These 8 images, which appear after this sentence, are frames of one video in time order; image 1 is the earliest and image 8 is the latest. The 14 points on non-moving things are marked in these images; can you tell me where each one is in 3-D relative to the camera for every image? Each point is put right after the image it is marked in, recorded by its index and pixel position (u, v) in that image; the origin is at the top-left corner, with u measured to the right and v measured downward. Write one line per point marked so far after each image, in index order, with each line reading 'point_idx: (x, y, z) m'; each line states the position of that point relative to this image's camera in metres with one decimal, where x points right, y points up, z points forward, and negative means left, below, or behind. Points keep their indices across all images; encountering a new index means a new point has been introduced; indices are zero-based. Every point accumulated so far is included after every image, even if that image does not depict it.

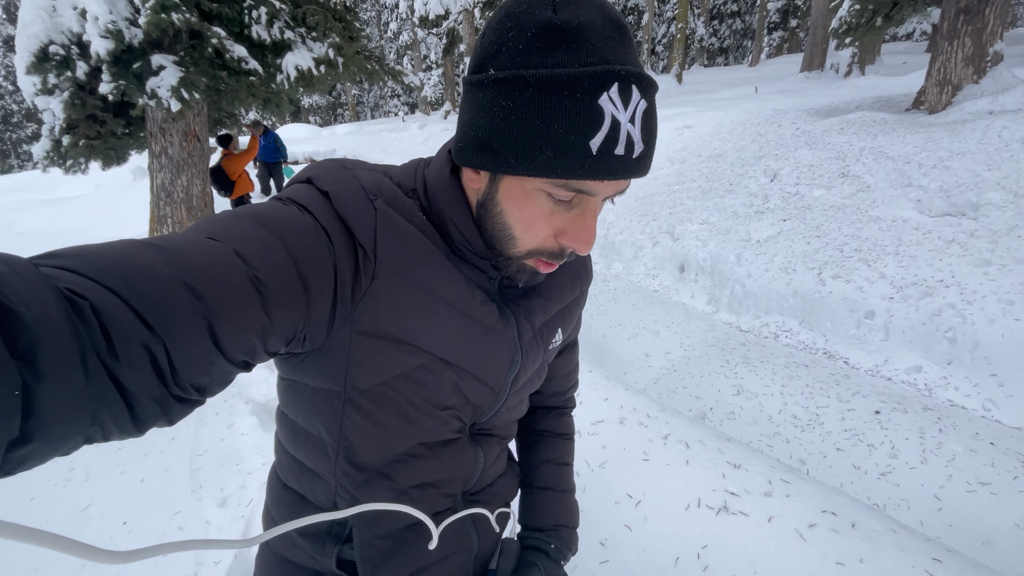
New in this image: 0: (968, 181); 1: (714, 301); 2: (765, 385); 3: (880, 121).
0: (+5.6, +1.3, +5.9) m
1: (+2.5, -0.2, +6.0) m
2: (+2.3, -0.9, +4.4) m
3: (+6.0, +2.7, +7.8) m
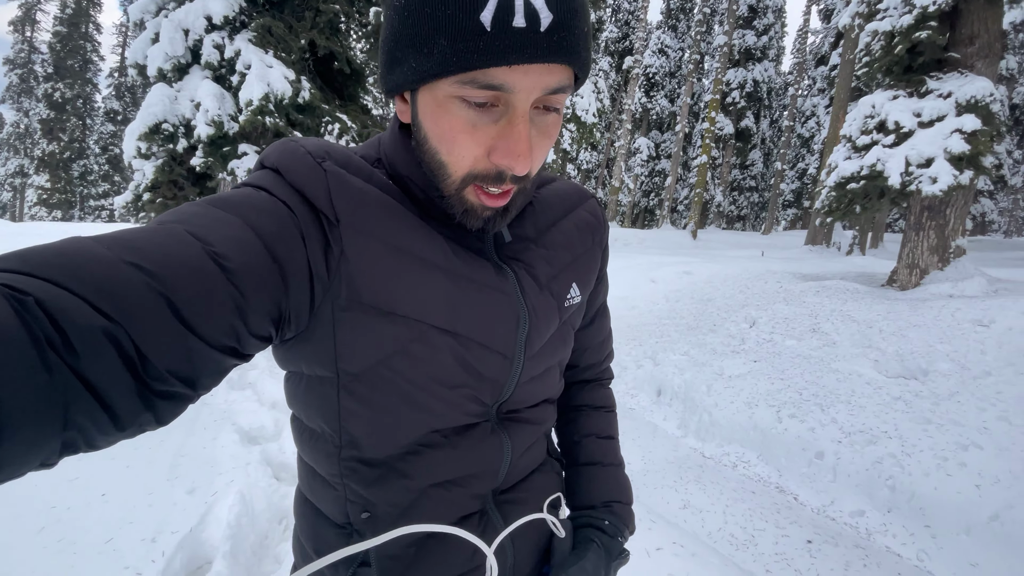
0: (+5.5, -0.8, +6.4) m
1: (+2.3, -1.8, +6.3) m
2: (+1.9, -2.1, +4.6) m
3: (+6.1, -0.1, +8.6) m
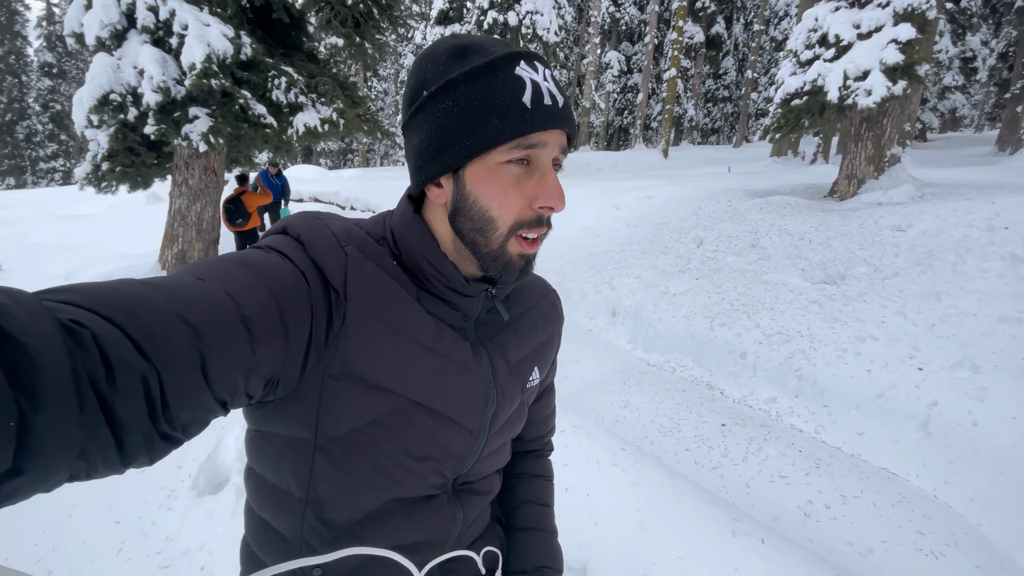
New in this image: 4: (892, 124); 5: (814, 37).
0: (+4.9, +0.5, +7.2) m
1: (+1.8, -0.8, +7.2) m
2: (+1.5, -1.3, +5.4) m
3: (+5.4, +1.6, +9.3) m
4: (+7.3, +3.2, +9.3) m
5: (+5.9, +4.9, +9.5) m
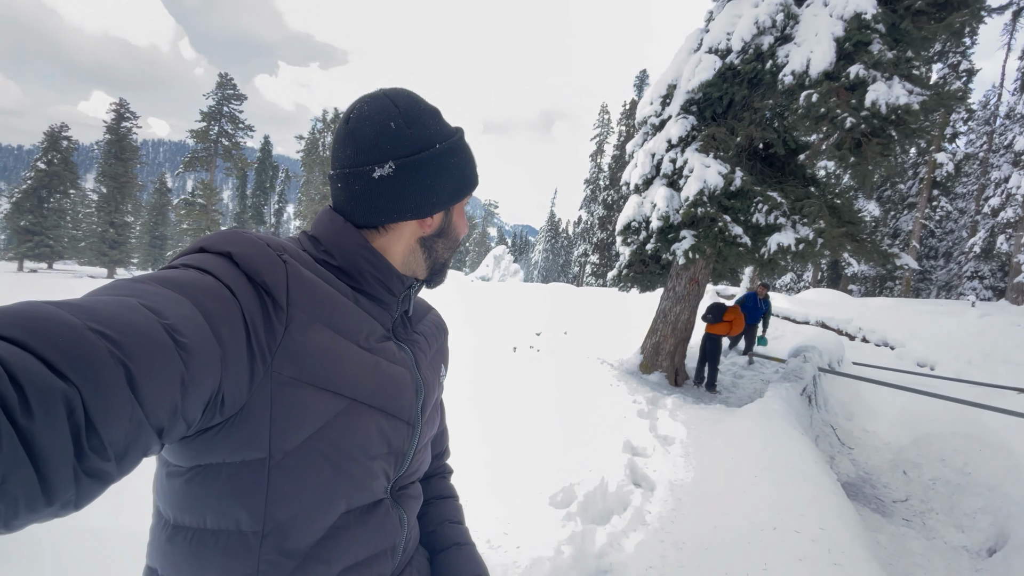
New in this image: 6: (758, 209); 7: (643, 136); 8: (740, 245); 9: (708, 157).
0: (+7.9, -1.9, +0.6) m
1: (+5.8, -2.8, +3.1) m
2: (+4.2, -2.8, +2.3) m
3: (+10.1, -1.4, +1.4) m
4: (+11.6, -0.1, 0.0) m
5: (+11.5, +1.7, +1.4) m
6: (+4.0, +1.3, +7.9) m
7: (+2.8, +3.2, +10.1) m
8: (+3.7, +0.7, +7.9) m
9: (+3.3, +2.2, +8.1) m
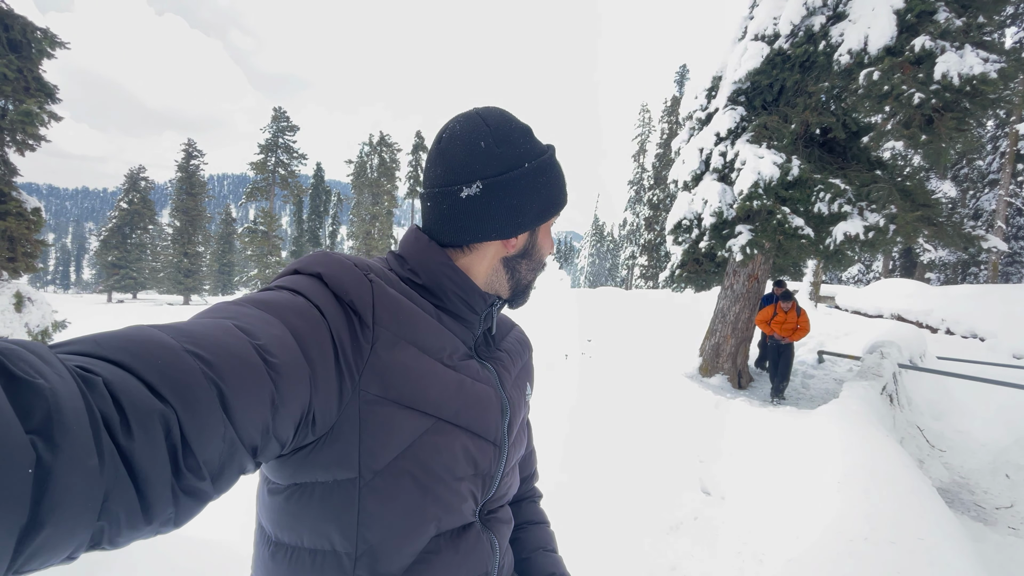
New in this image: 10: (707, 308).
0: (+8.0, -1.5, -0.2) m
1: (+6.2, -2.5, +2.4) m
2: (+4.5, -2.6, +1.8) m
3: (+10.3, -0.9, +0.4) m
4: (+11.6, +0.5, -1.2) m
5: (+11.5, +2.3, +0.3) m
6: (+4.8, +1.4, +7.5) m
7: (+3.7, +3.2, +9.8) m
8: (+4.5, +0.8, +7.5) m
9: (+4.0, +2.3, +7.7) m
10: (+6.5, -0.7, +16.0) m
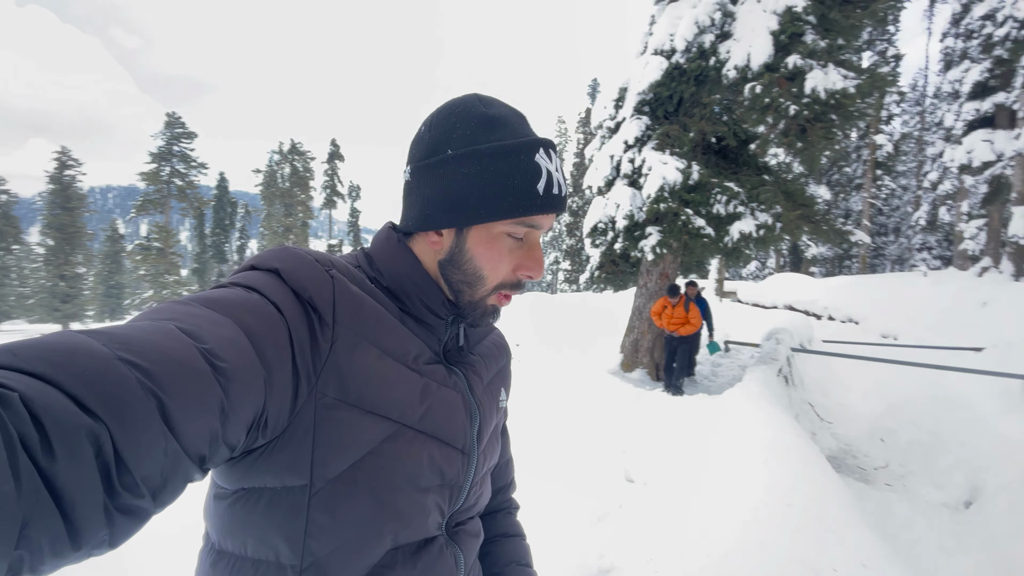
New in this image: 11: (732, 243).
0: (+8.0, -1.1, +1.0) m
1: (+5.9, -2.3, +3.3) m
2: (+4.3, -2.4, +2.5) m
3: (+10.1, -0.4, +1.9) m
4: (+11.5, +1.1, +0.6) m
5: (+11.2, +2.8, +2.1) m
6: (+3.5, +1.5, +8.2) m
7: (+1.9, +3.2, +10.3) m
8: (+3.2, +0.9, +8.1) m
9: (+2.6, +2.3, +8.3) m
10: (+3.9, -0.7, +16.8) m
11: (+3.7, +0.7, +8.1) m
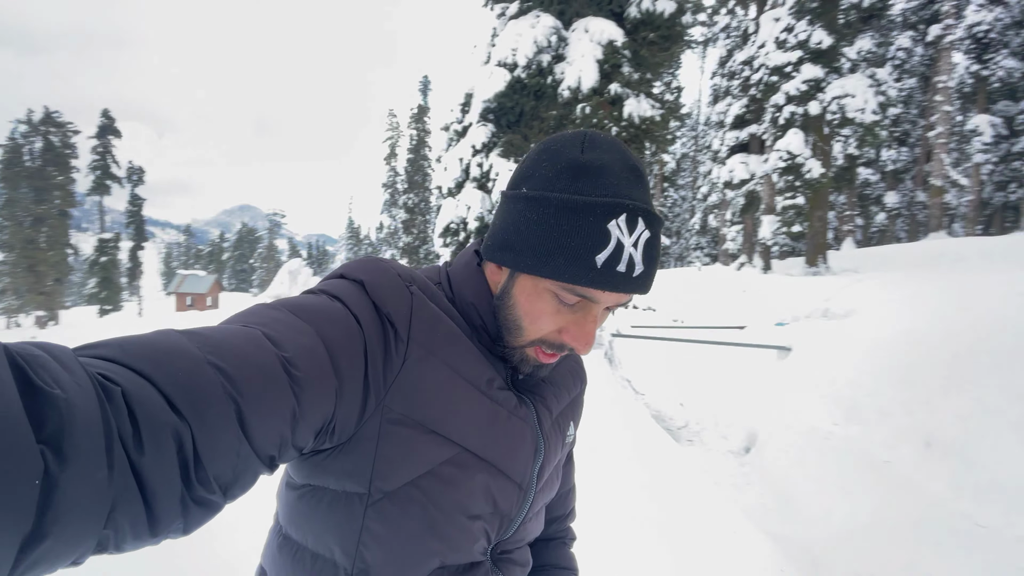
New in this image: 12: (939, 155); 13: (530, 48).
0: (+7.5, -0.9, +3.8) m
1: (+4.8, -2.2, +5.3) m
2: (+3.6, -2.3, +4.0) m
3: (+9.2, -0.2, +5.4) m
4: (+10.9, +1.3, +4.6) m
5: (+10.1, +3.0, +5.8) m
6: (+0.8, +1.6, +9.1) m
7: (-1.4, +3.2, +10.6) m
8: (+0.6, +0.9, +8.9) m
9: (0.0, +2.3, +8.9) m
10: (-1.6, -0.6, +17.4) m
11: (+1.1, +0.8, +9.1) m
12: (+15.2, +4.7, +17.5) m
13: (+0.3, +4.3, +8.6) m
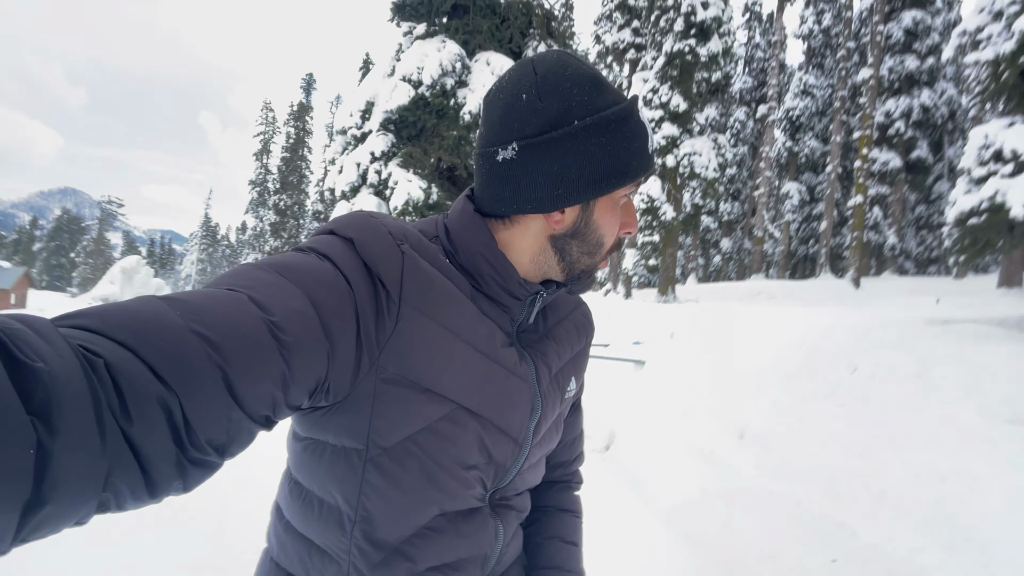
0: (+6.4, -1.3, +6.0) m
1: (+3.4, -2.5, +6.7) m
2: (+2.5, -2.5, +5.1) m
3: (+7.7, -0.8, +8.0) m
4: (+9.7, +0.7, +7.7) m
5: (+8.6, +2.4, +8.8) m
6: (-1.2, +1.4, +9.6) m
7: (-3.7, +3.1, +10.6) m
8: (-1.4, +0.7, +9.3) m
9: (-2.0, +2.2, +9.2) m
10: (-5.7, -0.9, +16.9) m
11: (-1.0, +0.6, +9.6) m
12: (+10.7, +3.4, +21.4) m
13: (-1.4, +4.1, +9.1) m
